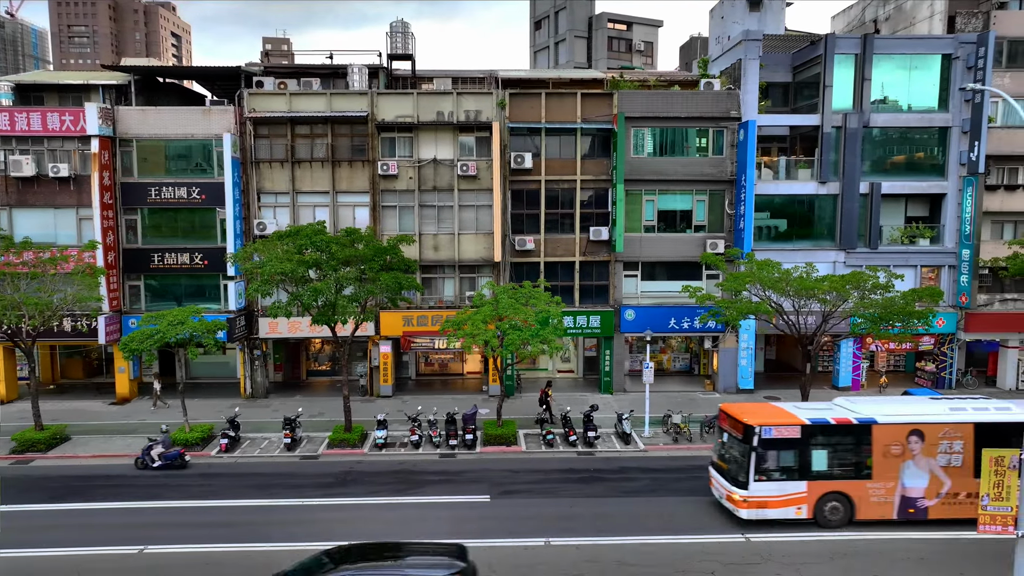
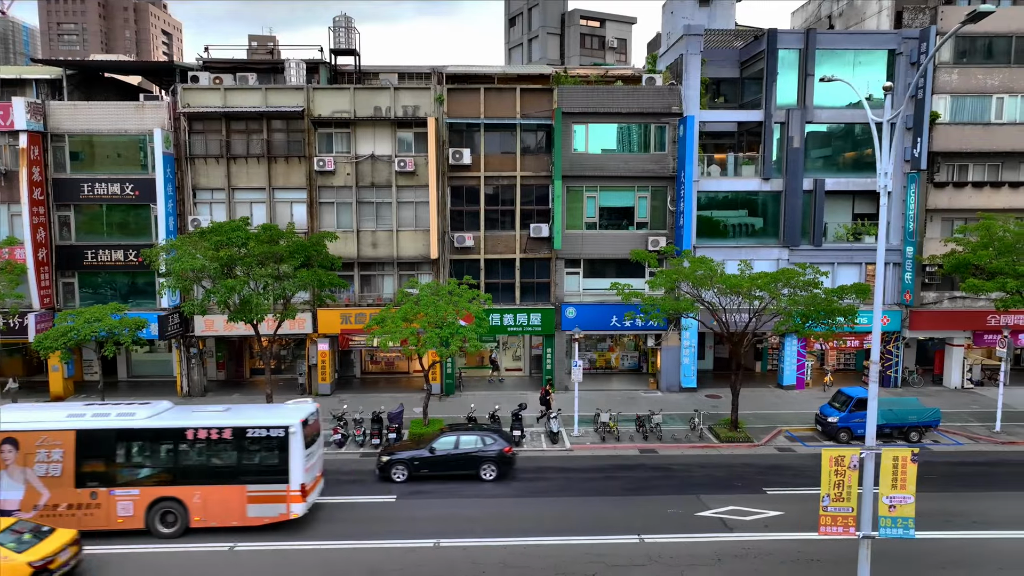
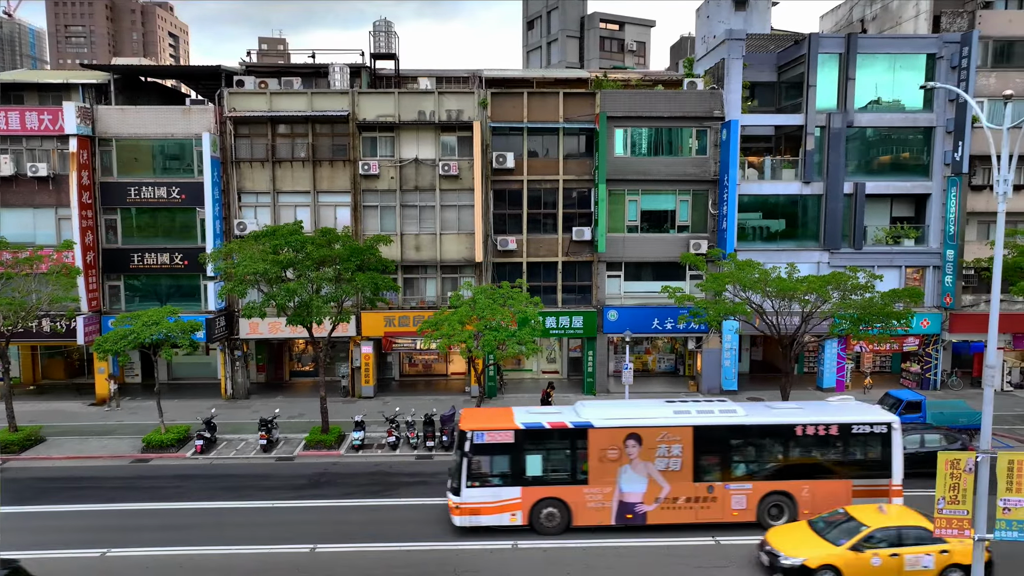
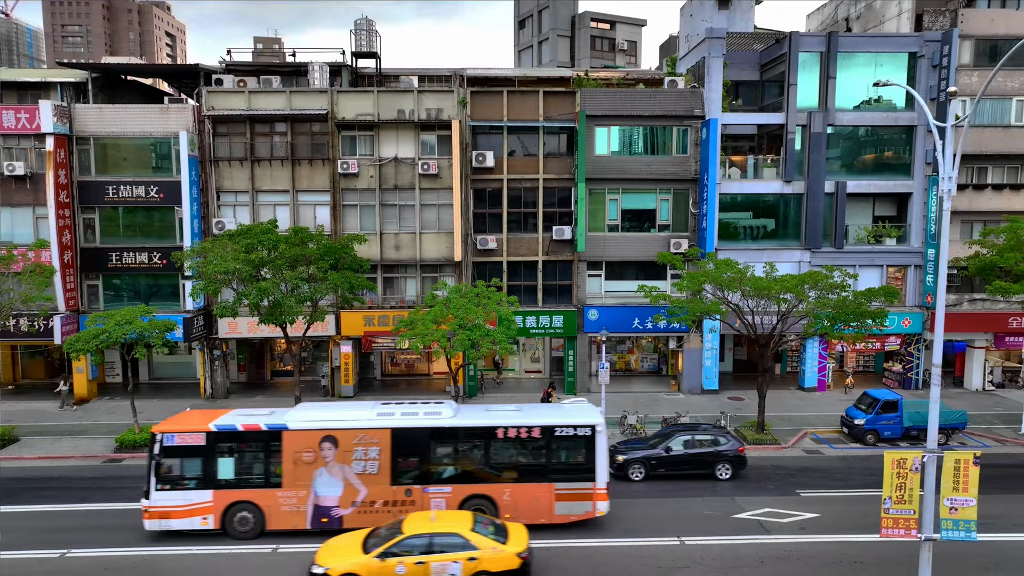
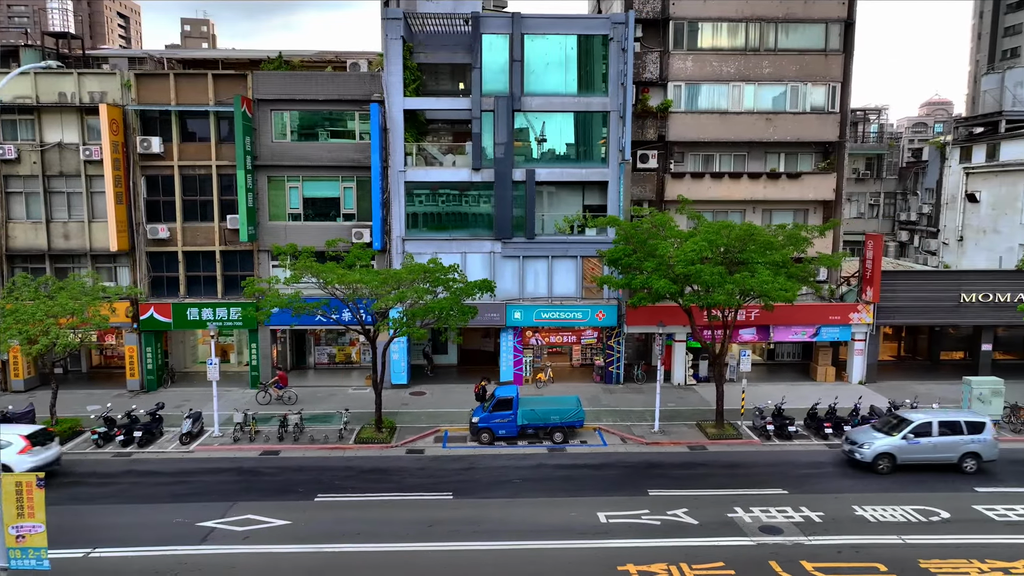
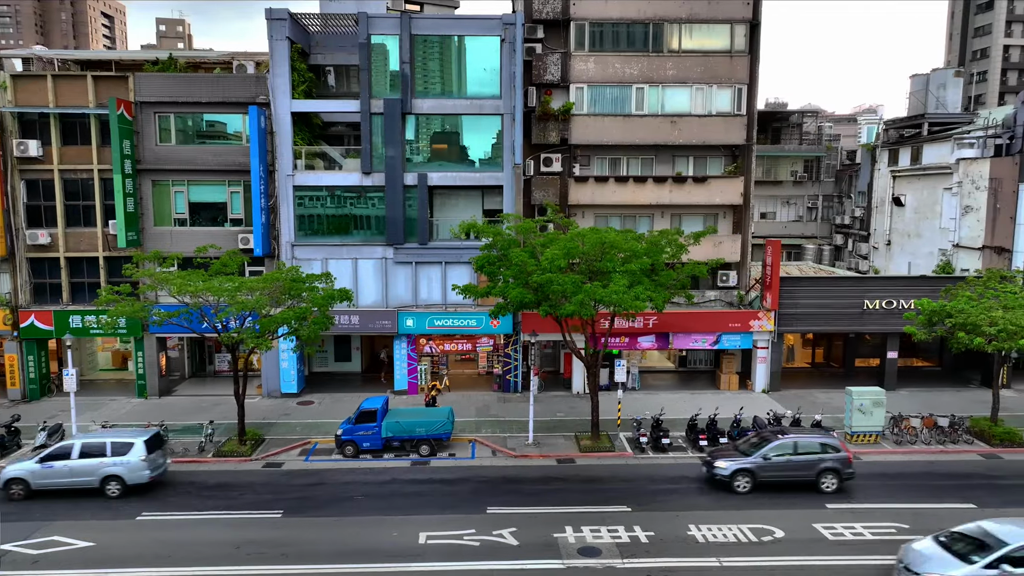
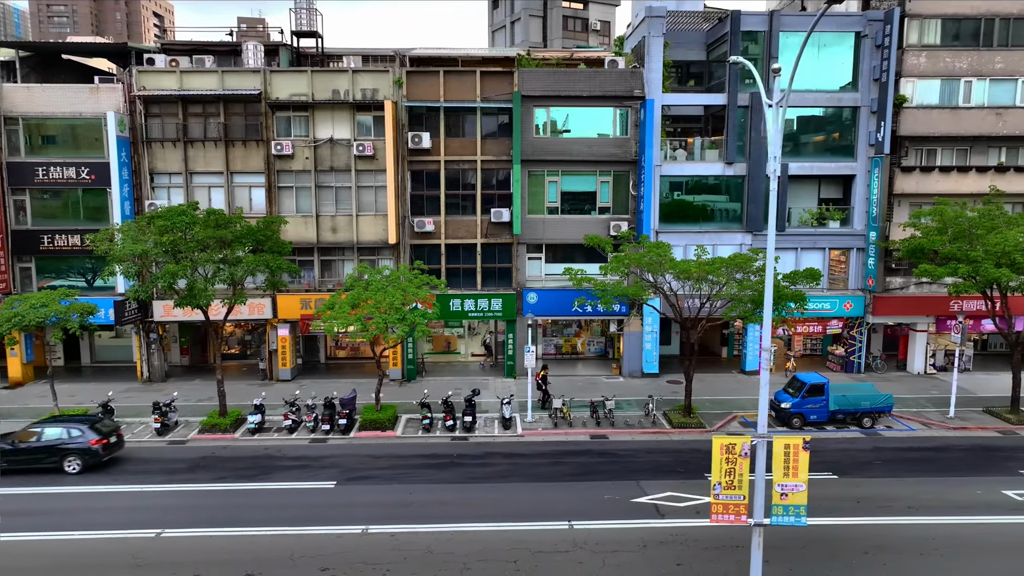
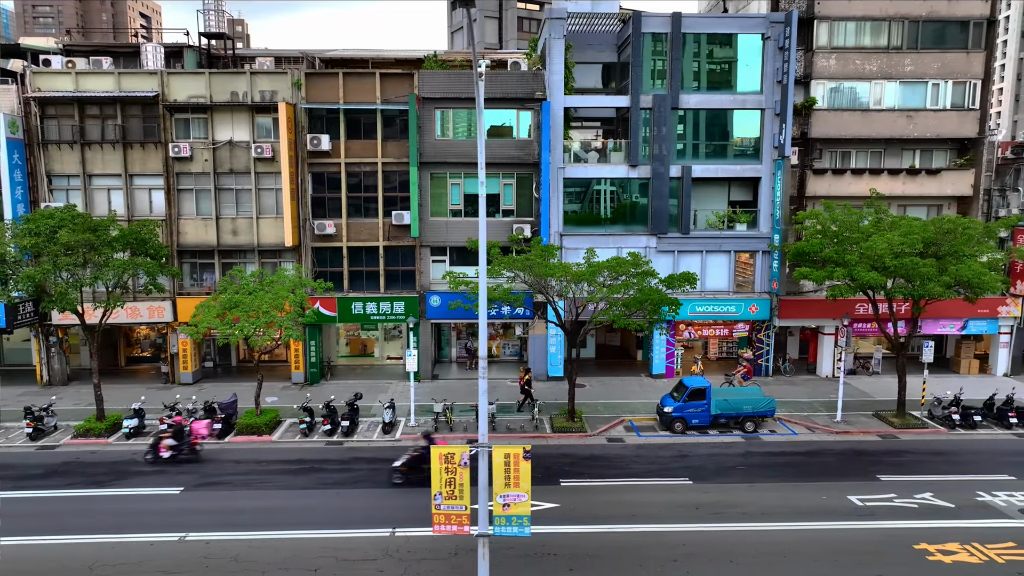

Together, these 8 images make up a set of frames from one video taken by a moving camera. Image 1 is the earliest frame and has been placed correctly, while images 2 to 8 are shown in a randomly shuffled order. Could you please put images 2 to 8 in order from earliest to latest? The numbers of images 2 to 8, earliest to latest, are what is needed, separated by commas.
3, 4, 2, 7, 8, 5, 6
